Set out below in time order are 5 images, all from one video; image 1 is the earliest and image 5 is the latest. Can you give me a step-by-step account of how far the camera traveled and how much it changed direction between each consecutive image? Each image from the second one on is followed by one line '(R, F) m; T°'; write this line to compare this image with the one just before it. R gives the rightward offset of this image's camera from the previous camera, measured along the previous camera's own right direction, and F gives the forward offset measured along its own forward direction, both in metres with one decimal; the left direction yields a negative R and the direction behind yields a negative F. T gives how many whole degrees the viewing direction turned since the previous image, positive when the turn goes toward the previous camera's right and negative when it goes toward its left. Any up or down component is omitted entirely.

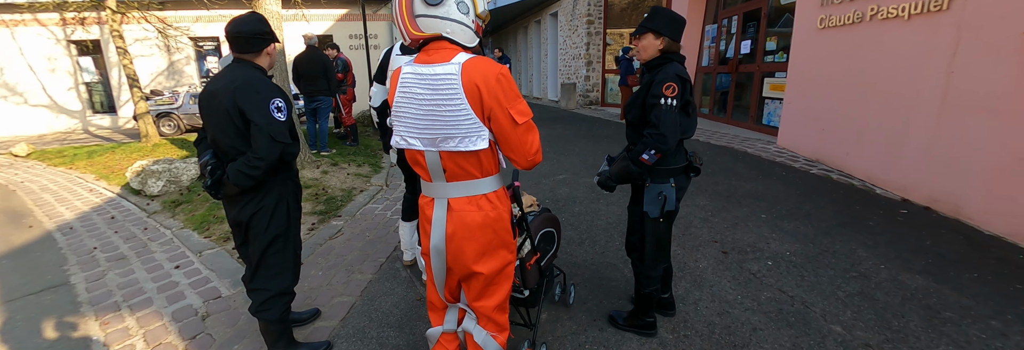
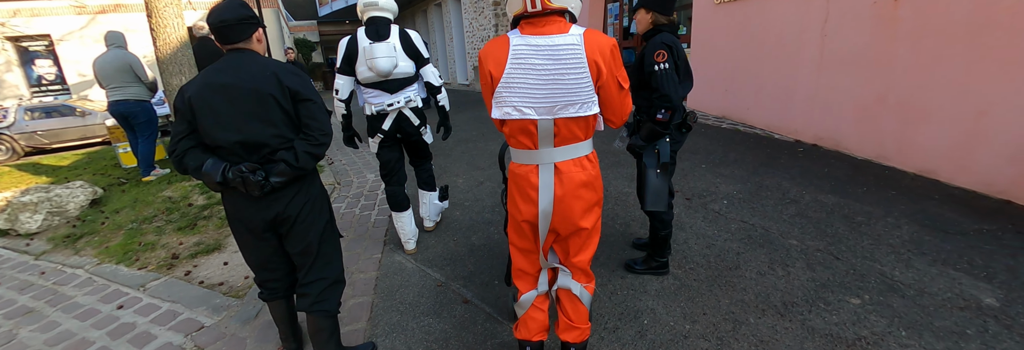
(-0.7, 0.0) m; +14°
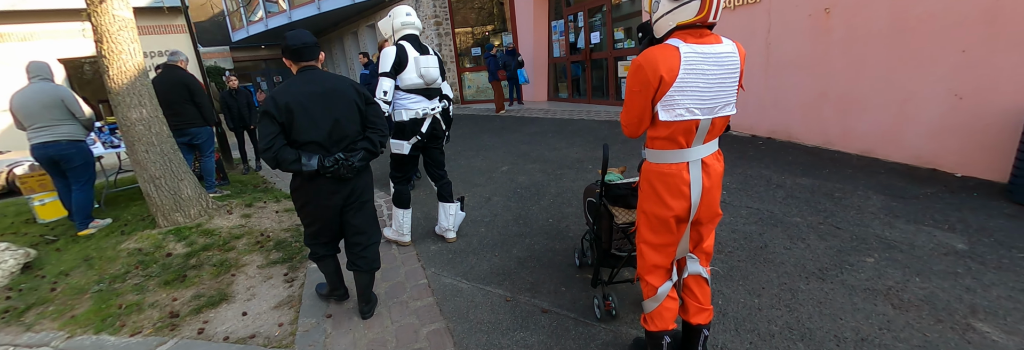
(-0.9, 0.0) m; +11°
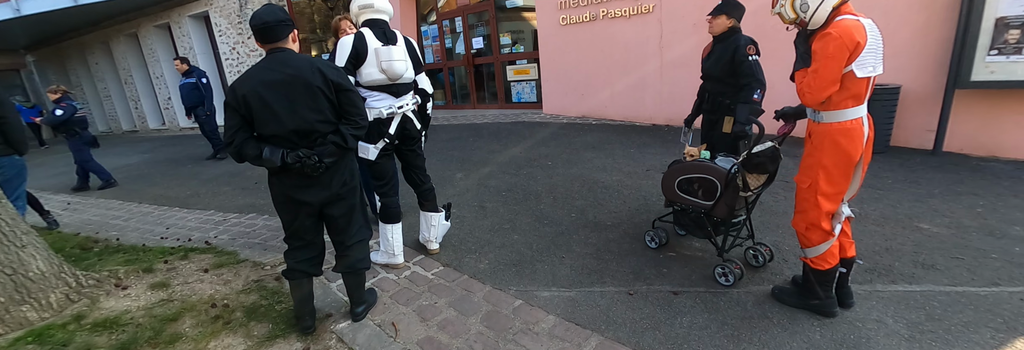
(-1.7, +0.7) m; +26°
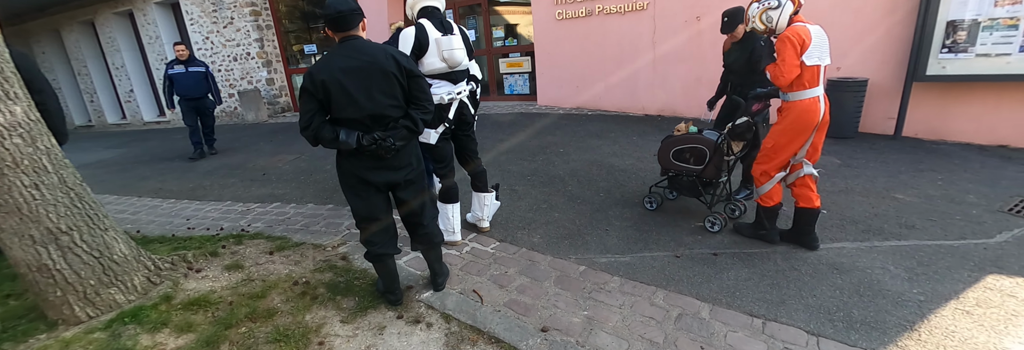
(-0.7, -0.2) m; +6°
